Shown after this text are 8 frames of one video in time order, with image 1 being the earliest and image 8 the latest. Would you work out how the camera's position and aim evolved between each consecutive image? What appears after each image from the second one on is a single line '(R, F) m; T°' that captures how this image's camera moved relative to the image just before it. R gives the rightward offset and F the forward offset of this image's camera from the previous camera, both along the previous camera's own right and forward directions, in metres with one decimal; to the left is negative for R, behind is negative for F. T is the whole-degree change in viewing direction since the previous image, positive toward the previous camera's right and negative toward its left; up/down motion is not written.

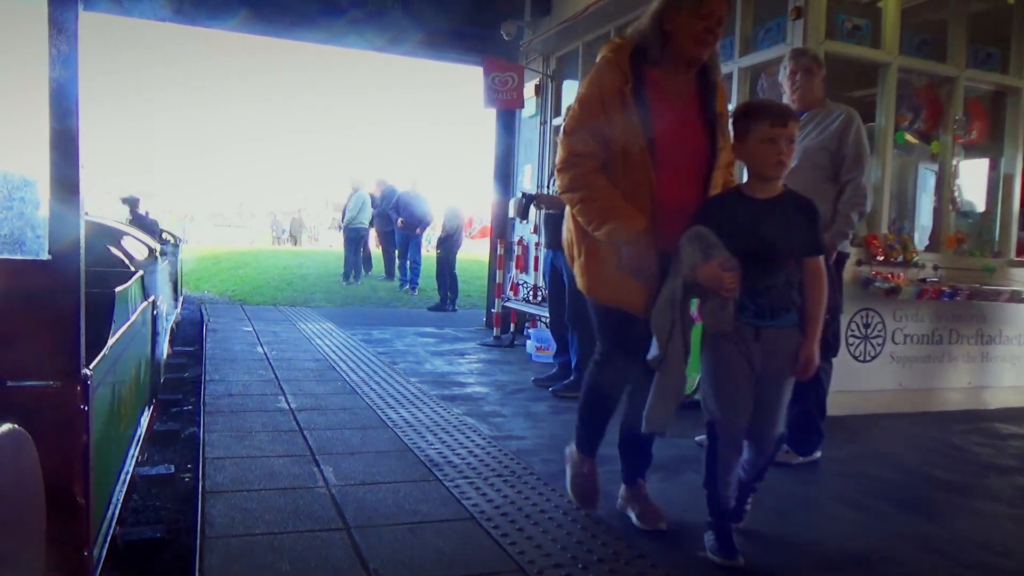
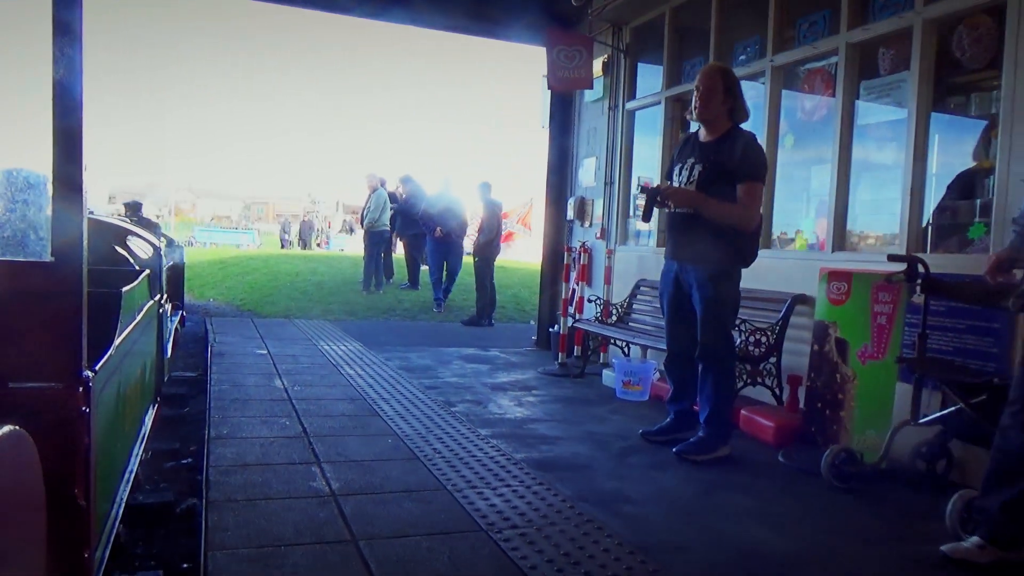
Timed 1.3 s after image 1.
(-0.7, +1.5) m; 0°
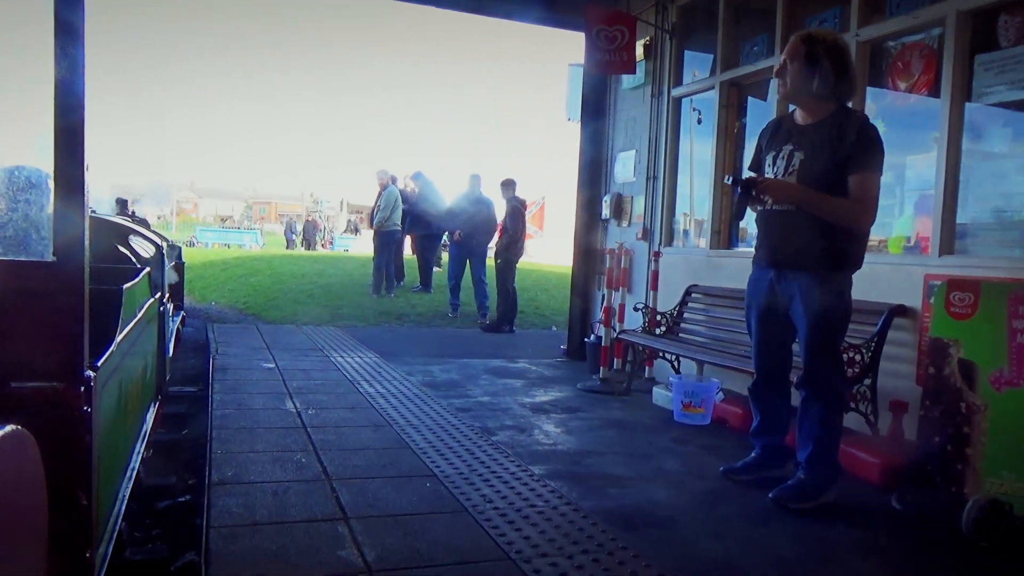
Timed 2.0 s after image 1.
(-0.3, +0.7) m; 0°
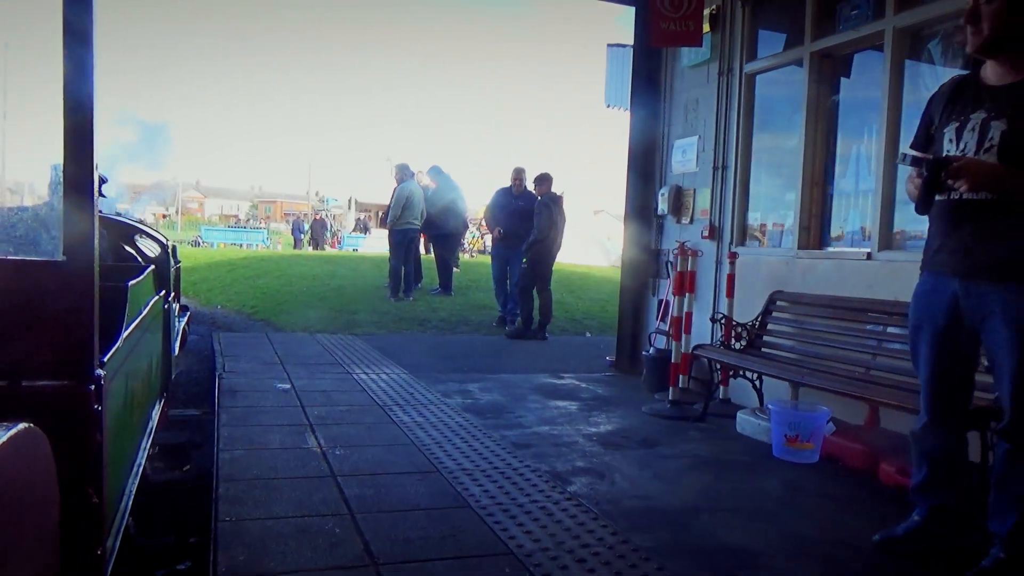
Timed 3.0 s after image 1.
(-0.4, +0.9) m; 0°
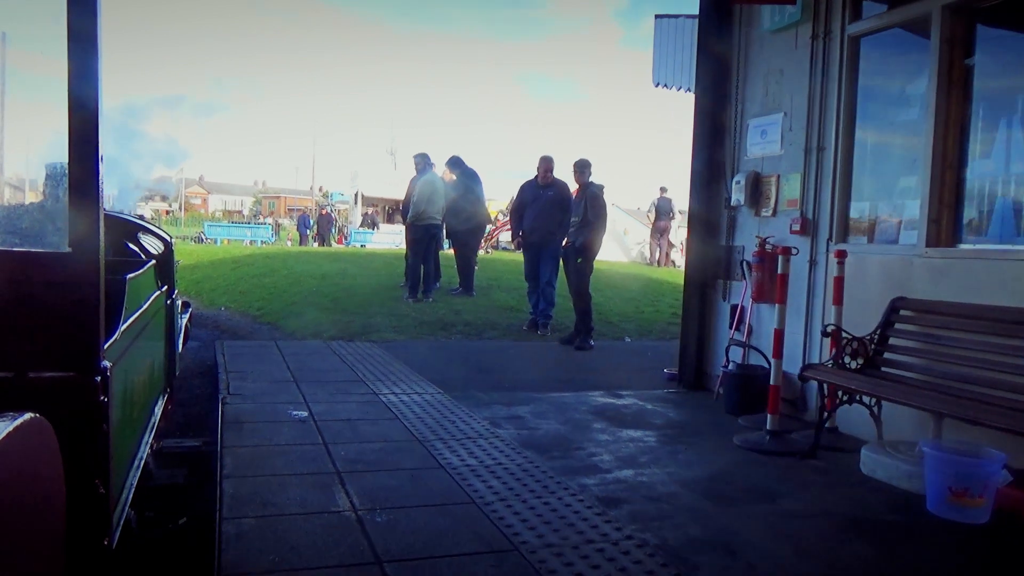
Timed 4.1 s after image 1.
(-0.4, +1.0) m; 0°
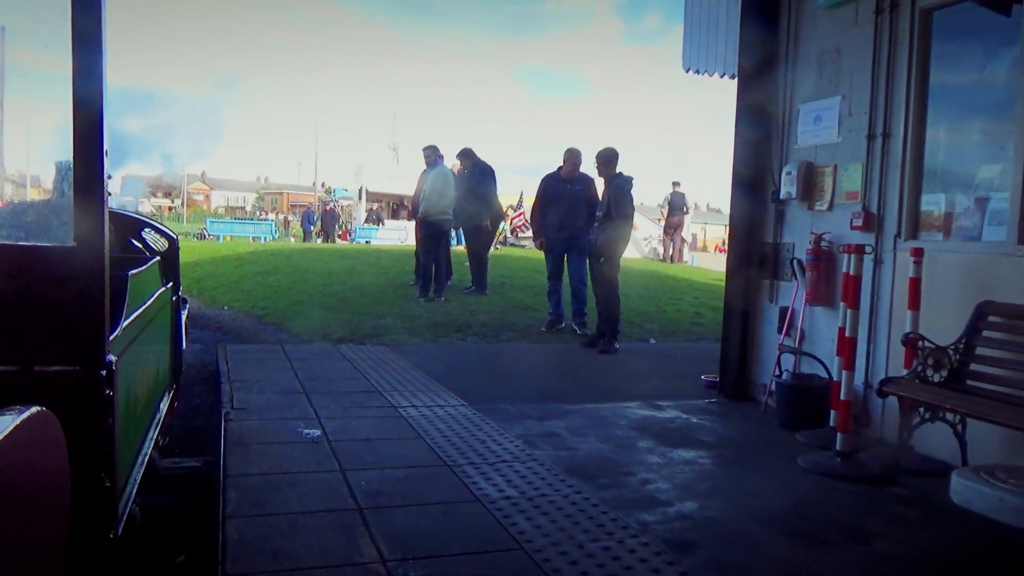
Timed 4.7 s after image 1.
(-0.2, +0.5) m; 0°
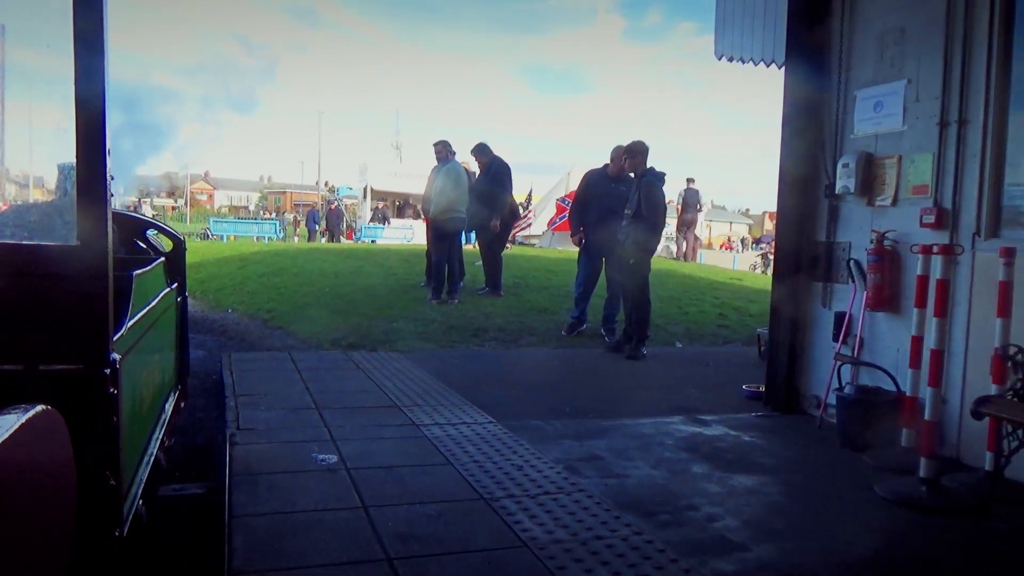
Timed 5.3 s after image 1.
(-0.2, +0.5) m; 0°
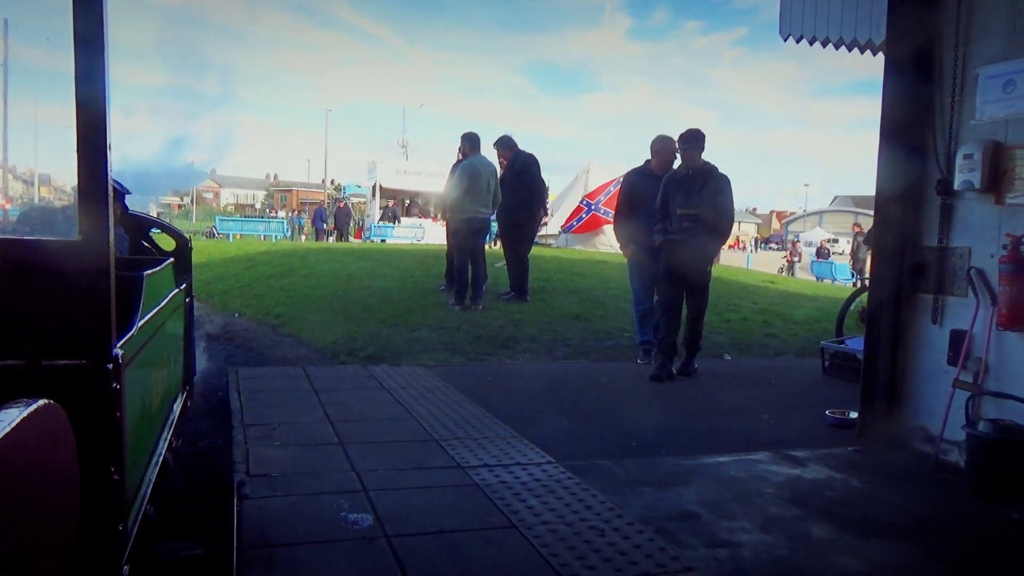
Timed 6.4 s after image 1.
(-0.3, +0.7) m; 0°
